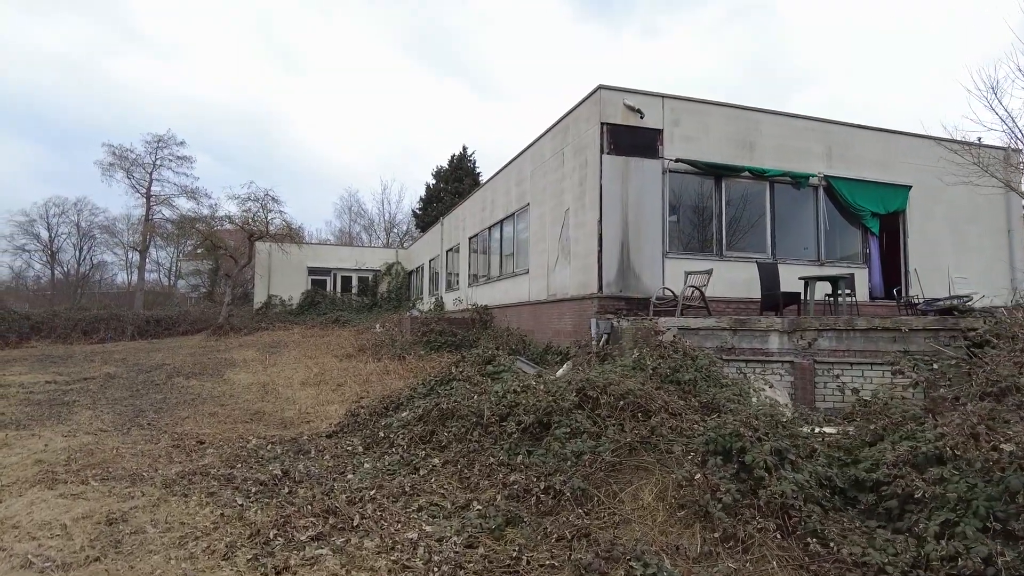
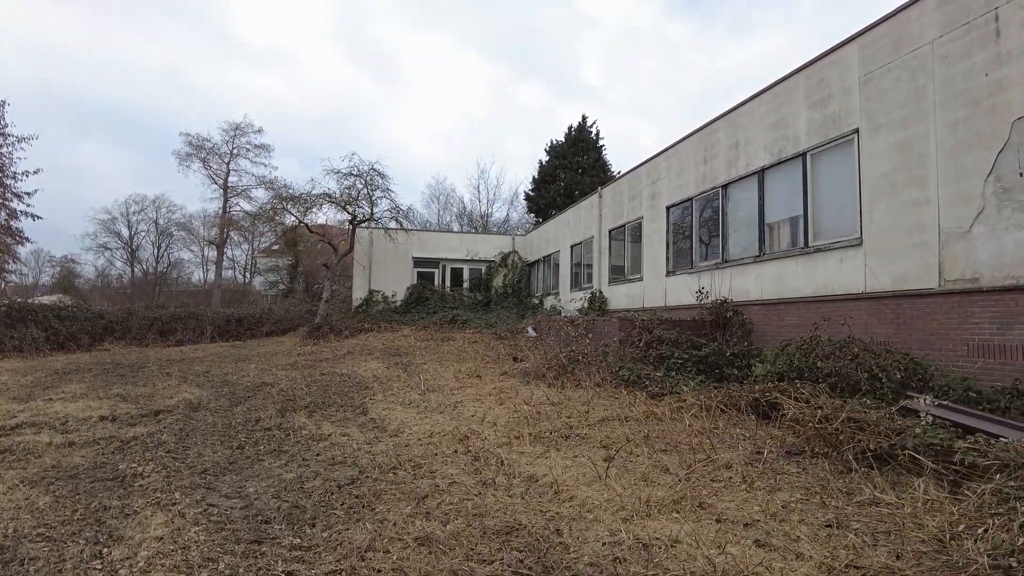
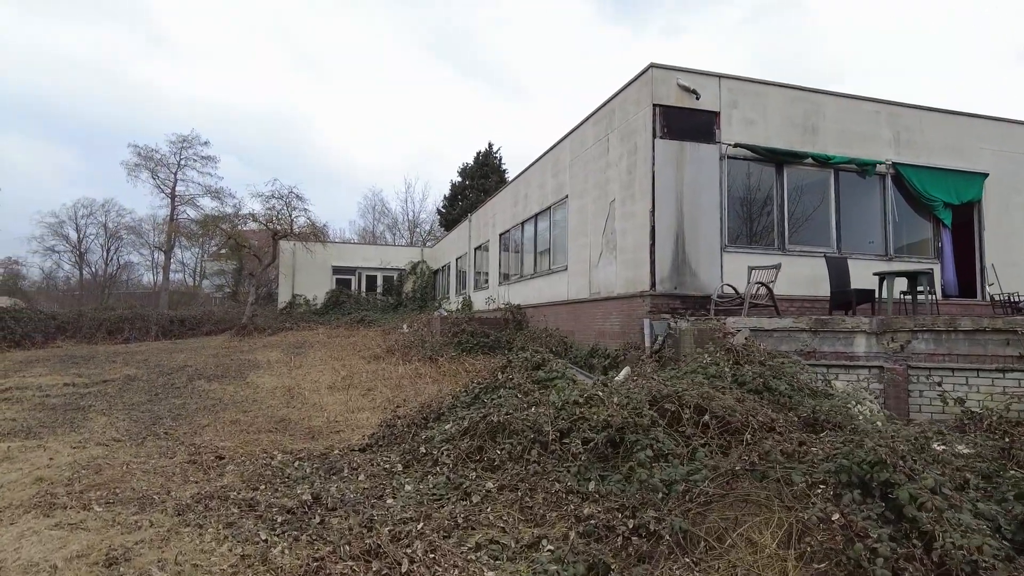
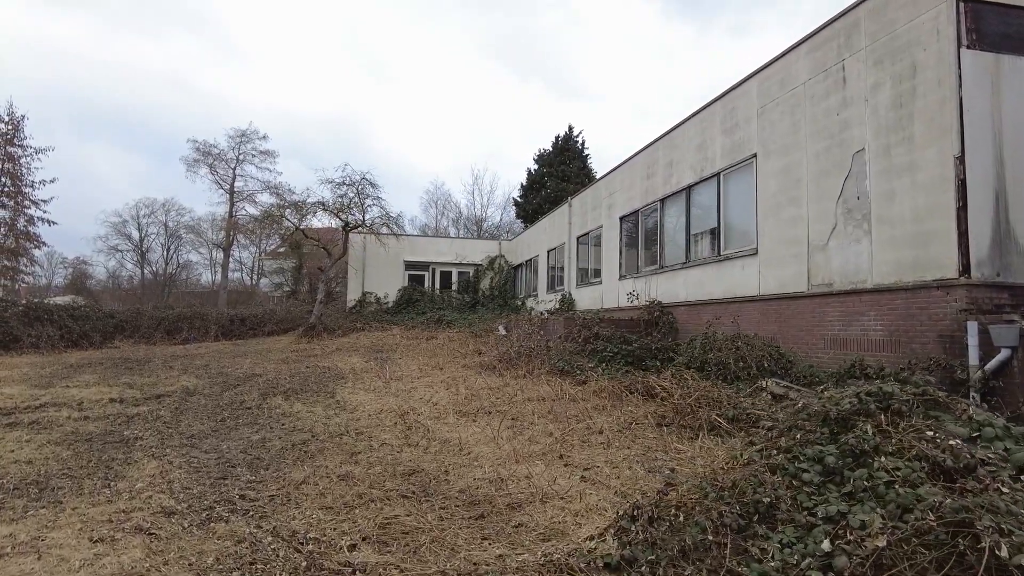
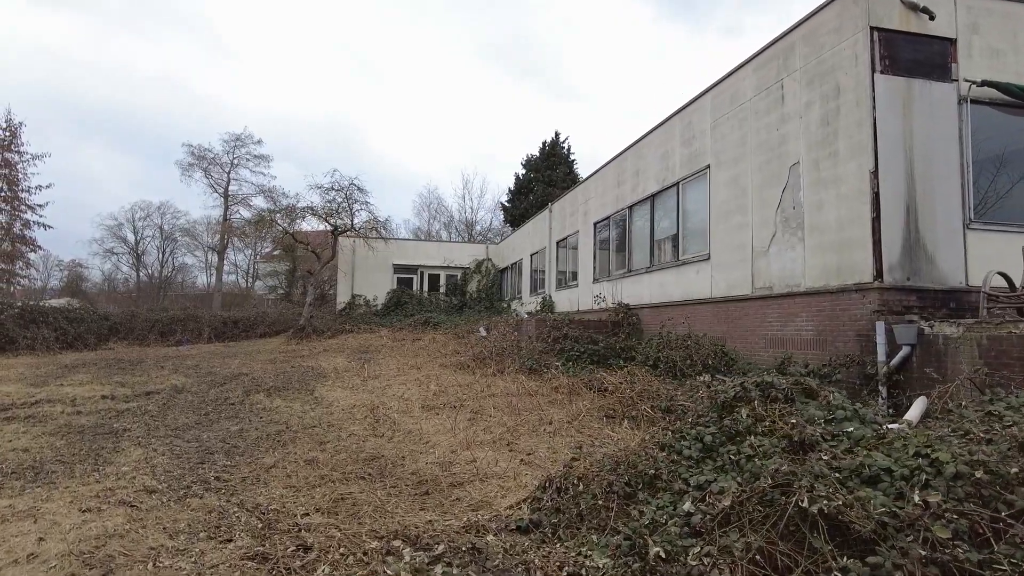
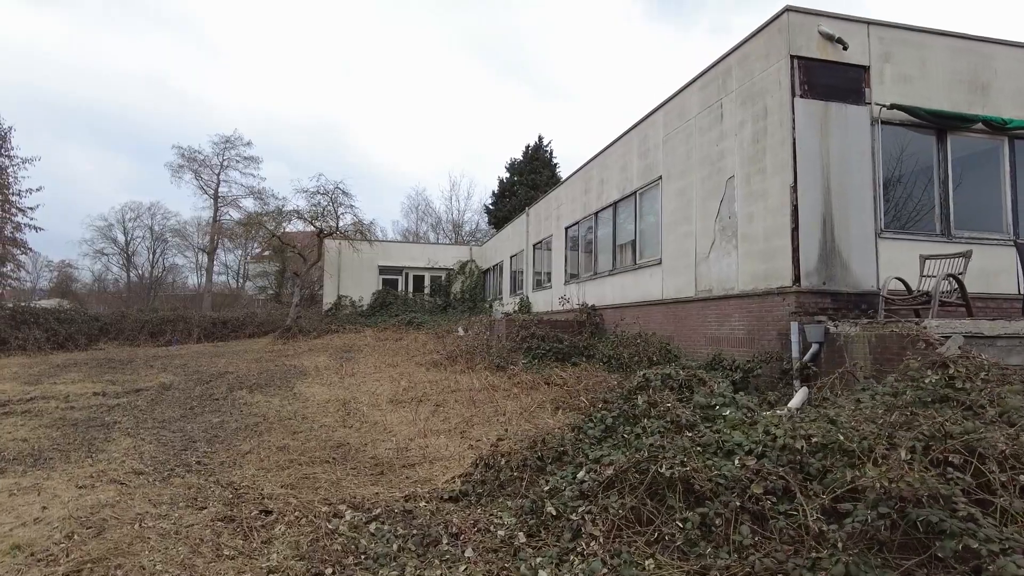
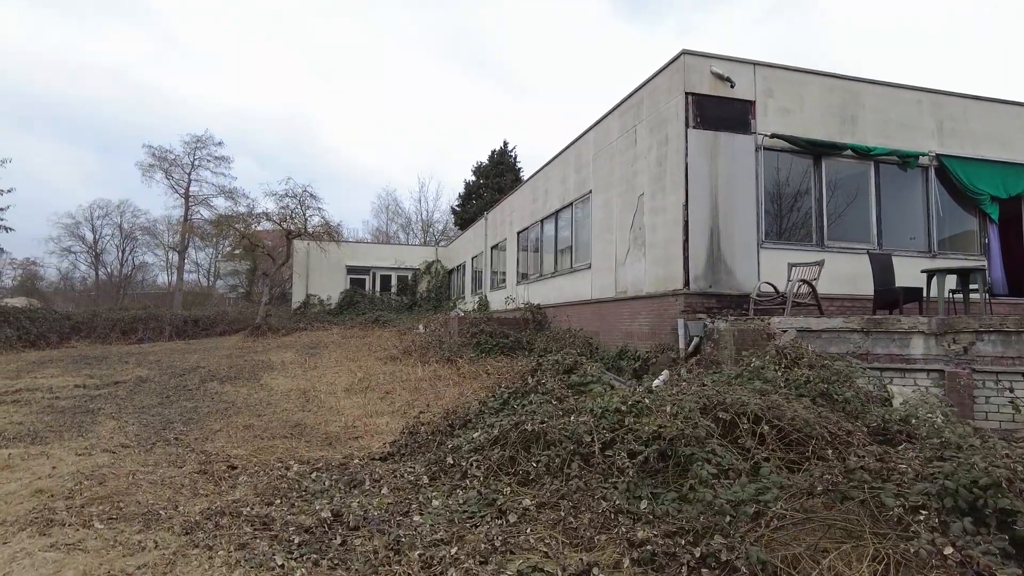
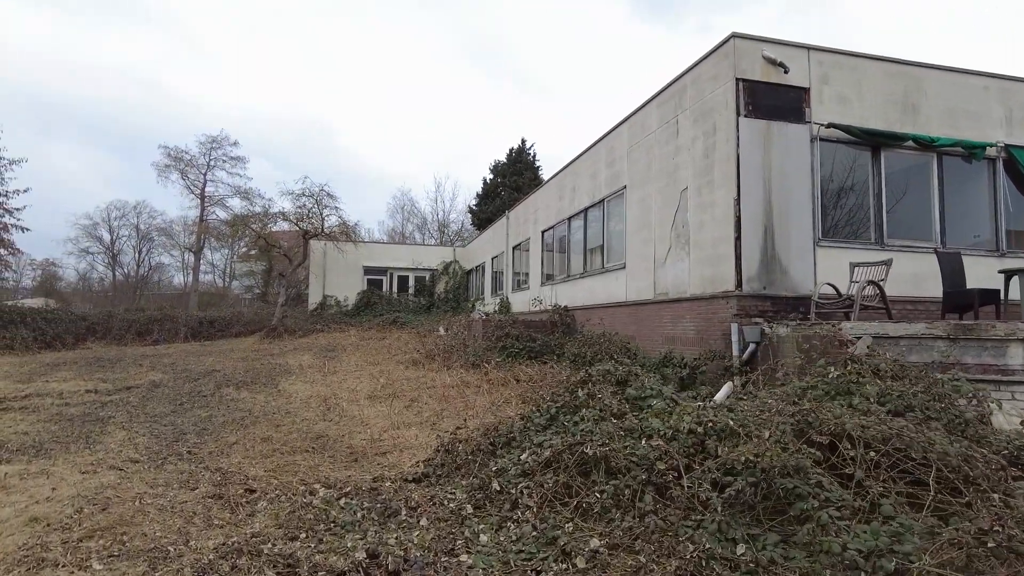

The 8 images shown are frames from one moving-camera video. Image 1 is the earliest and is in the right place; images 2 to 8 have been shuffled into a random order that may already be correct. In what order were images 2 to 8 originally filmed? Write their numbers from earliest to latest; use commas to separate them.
3, 7, 8, 6, 5, 4, 2
